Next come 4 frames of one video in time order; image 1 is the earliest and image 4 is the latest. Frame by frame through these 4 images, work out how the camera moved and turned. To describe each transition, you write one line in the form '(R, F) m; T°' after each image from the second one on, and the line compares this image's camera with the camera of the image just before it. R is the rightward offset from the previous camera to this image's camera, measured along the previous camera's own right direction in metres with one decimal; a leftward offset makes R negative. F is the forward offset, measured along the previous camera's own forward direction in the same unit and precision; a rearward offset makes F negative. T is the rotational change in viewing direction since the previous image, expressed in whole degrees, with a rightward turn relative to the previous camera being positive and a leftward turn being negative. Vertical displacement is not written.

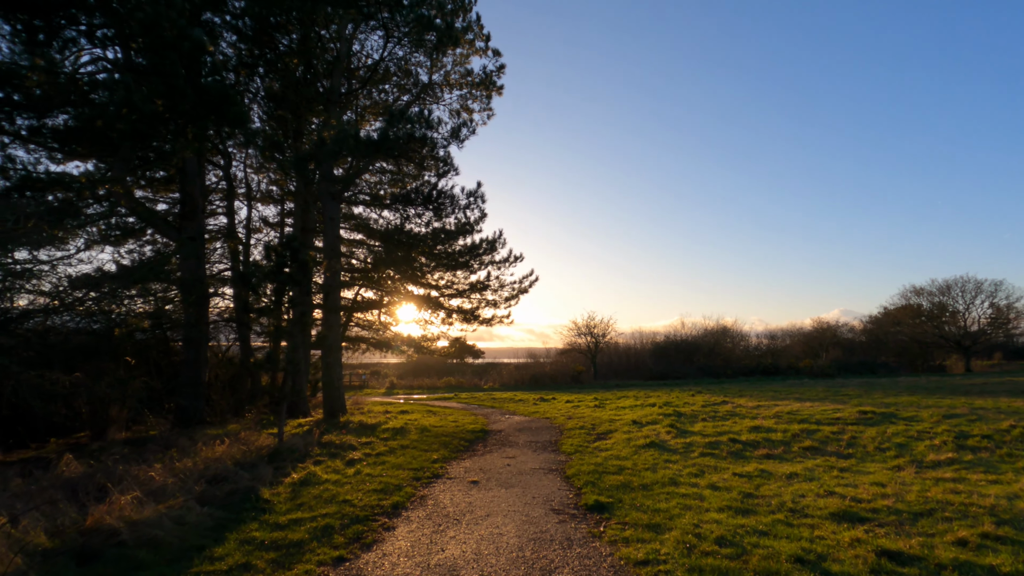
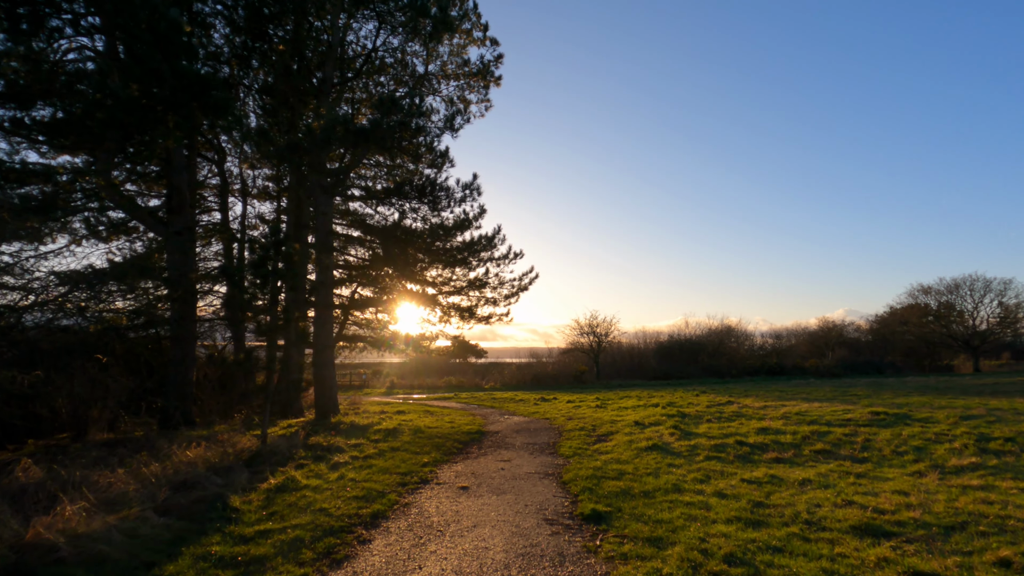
(+0.1, +0.5) m; 0°
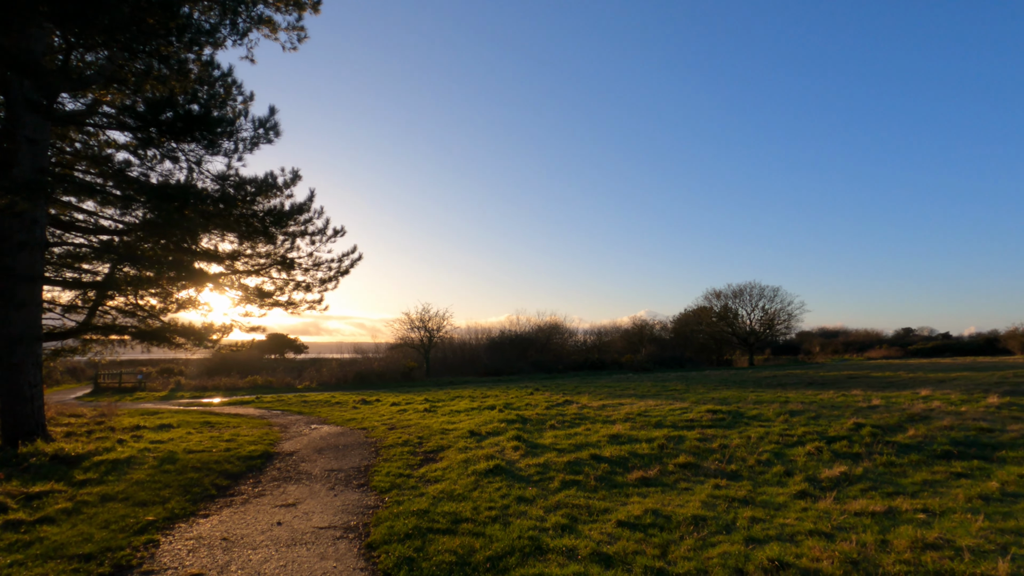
(+0.4, +2.4) m; +18°
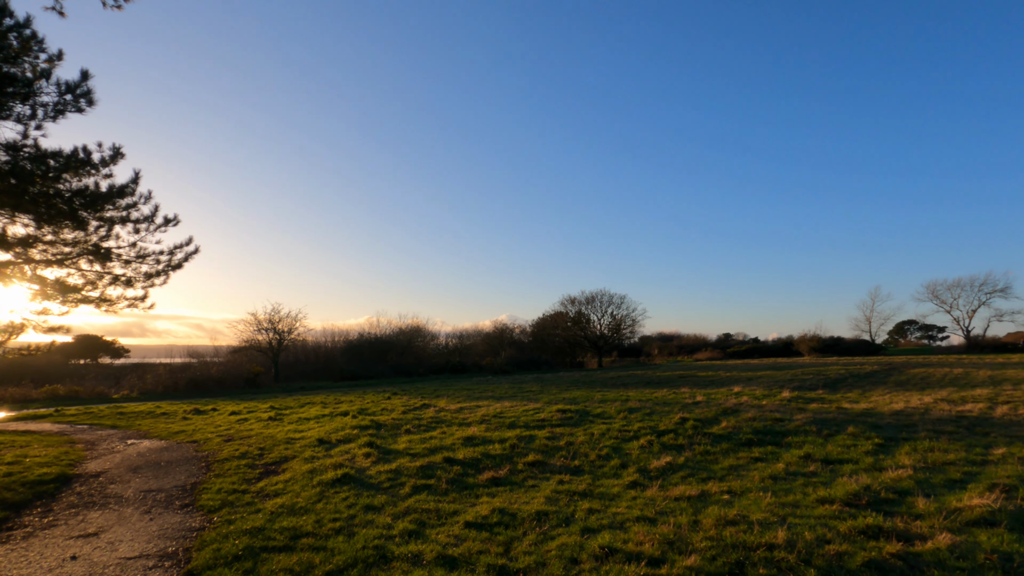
(+0.1, 0.0) m; +14°
